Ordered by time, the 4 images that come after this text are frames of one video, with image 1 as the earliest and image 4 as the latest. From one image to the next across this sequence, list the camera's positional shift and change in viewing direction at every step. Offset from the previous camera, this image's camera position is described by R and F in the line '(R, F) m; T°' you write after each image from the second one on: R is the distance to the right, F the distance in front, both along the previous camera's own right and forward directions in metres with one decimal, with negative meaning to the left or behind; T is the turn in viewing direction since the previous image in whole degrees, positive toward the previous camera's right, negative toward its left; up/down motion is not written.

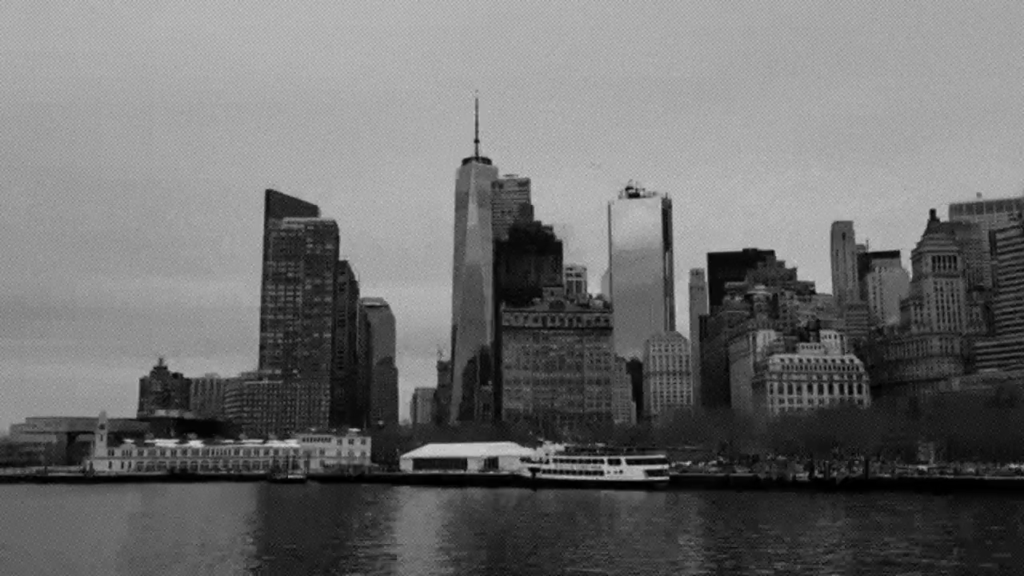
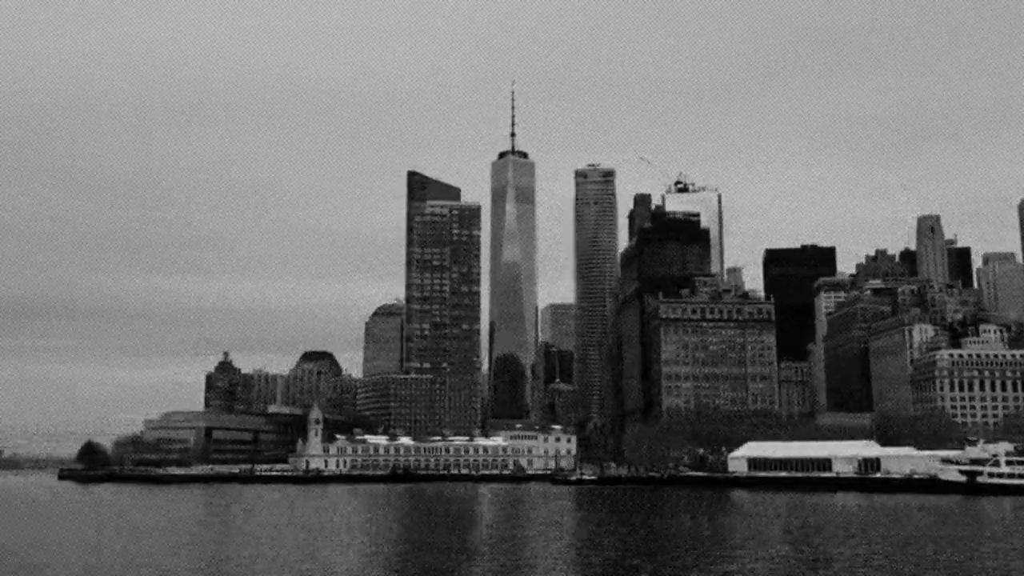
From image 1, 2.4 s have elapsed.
(-41.8, +23.7) m; 0°
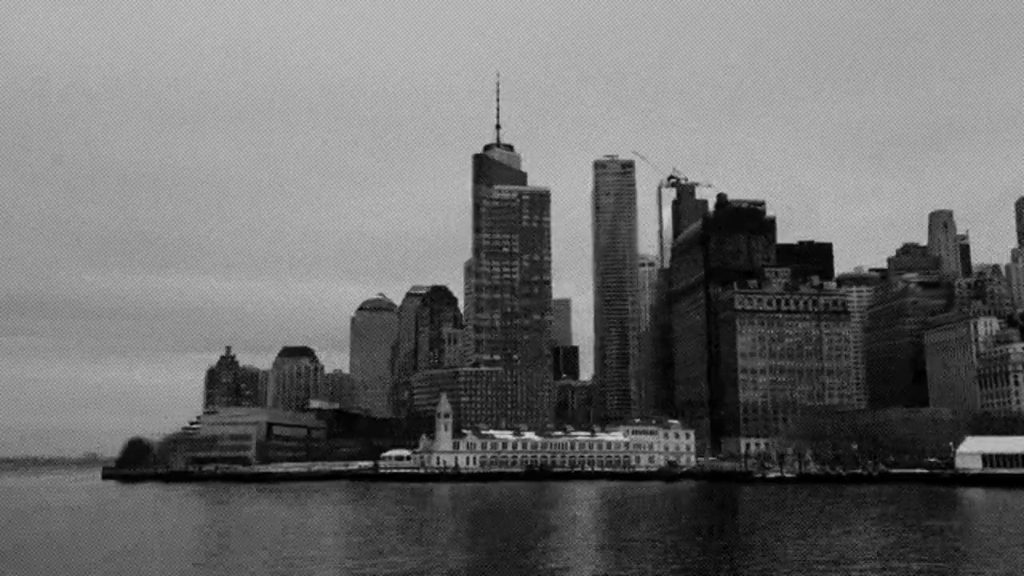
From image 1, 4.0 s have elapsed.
(-21.4, +12.5) m; +1°
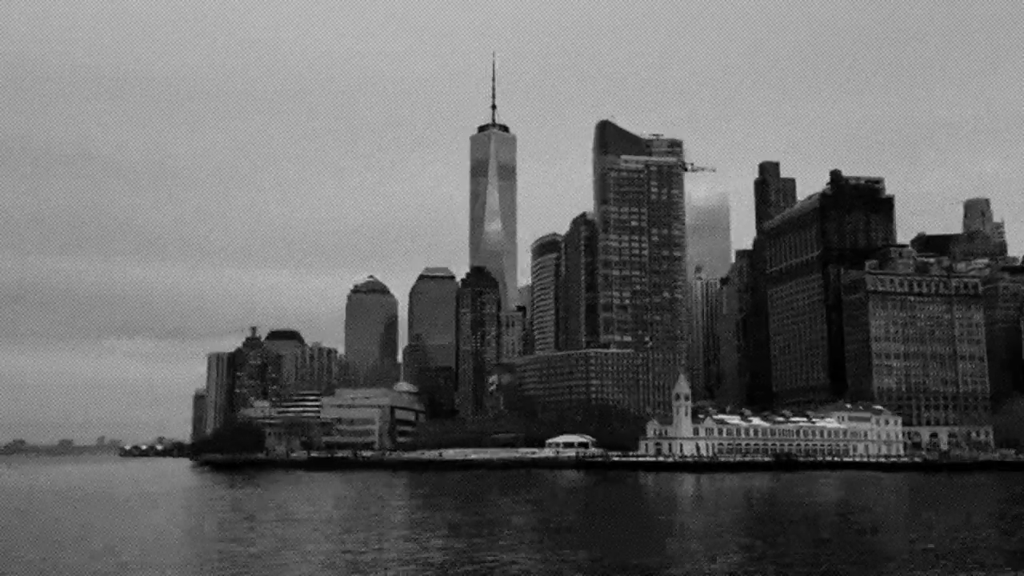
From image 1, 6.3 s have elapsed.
(-30.2, +14.7) m; 0°
